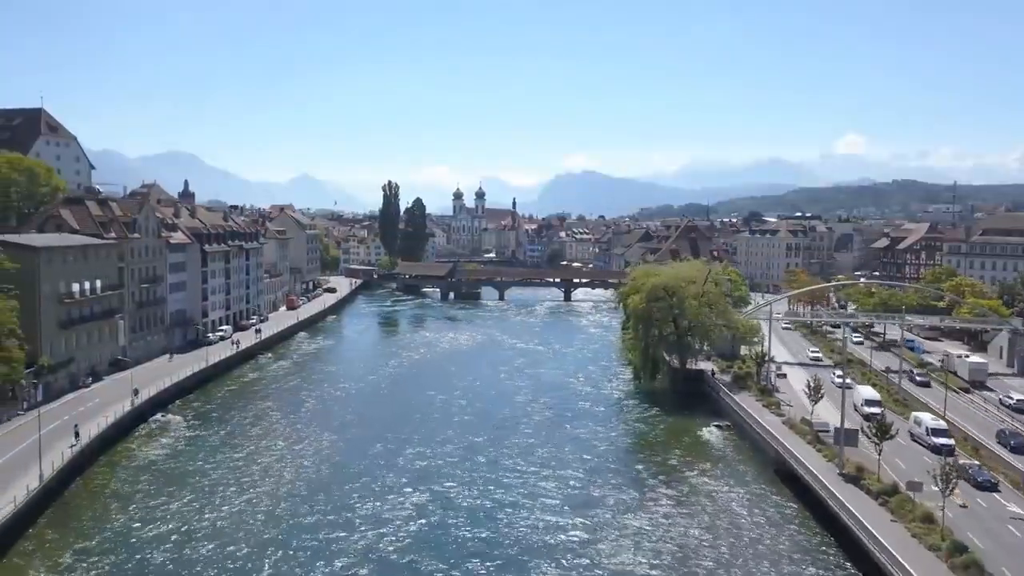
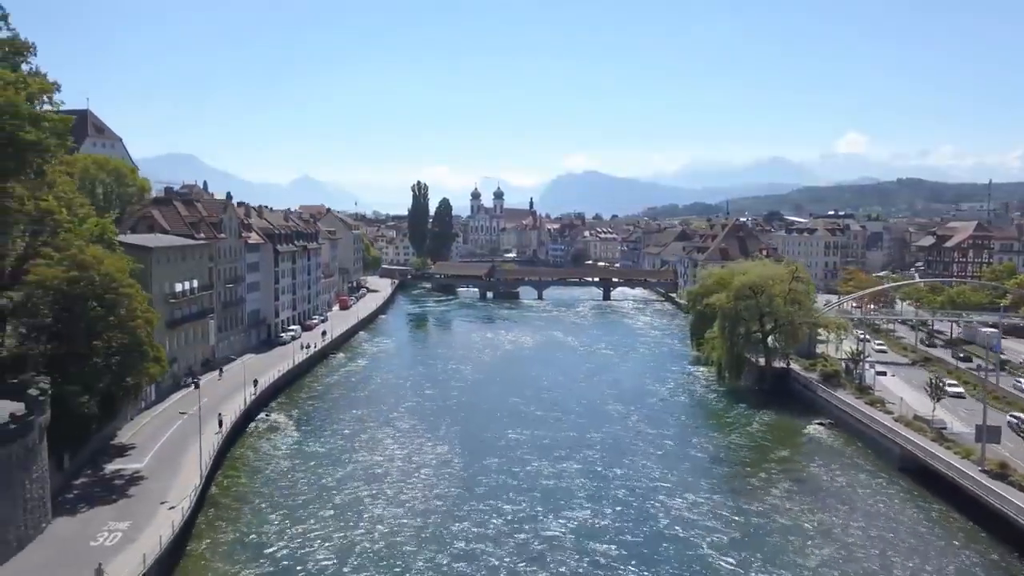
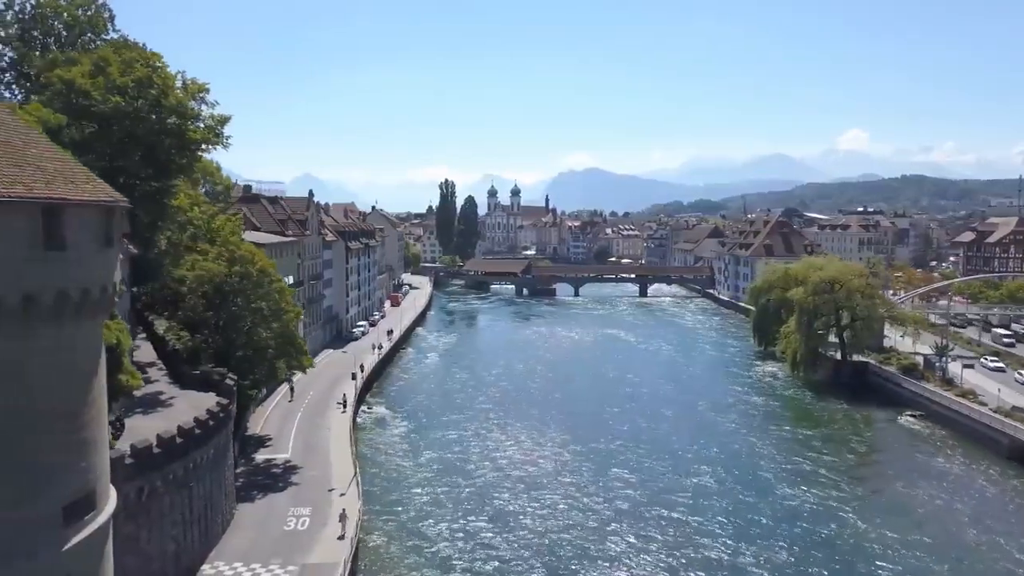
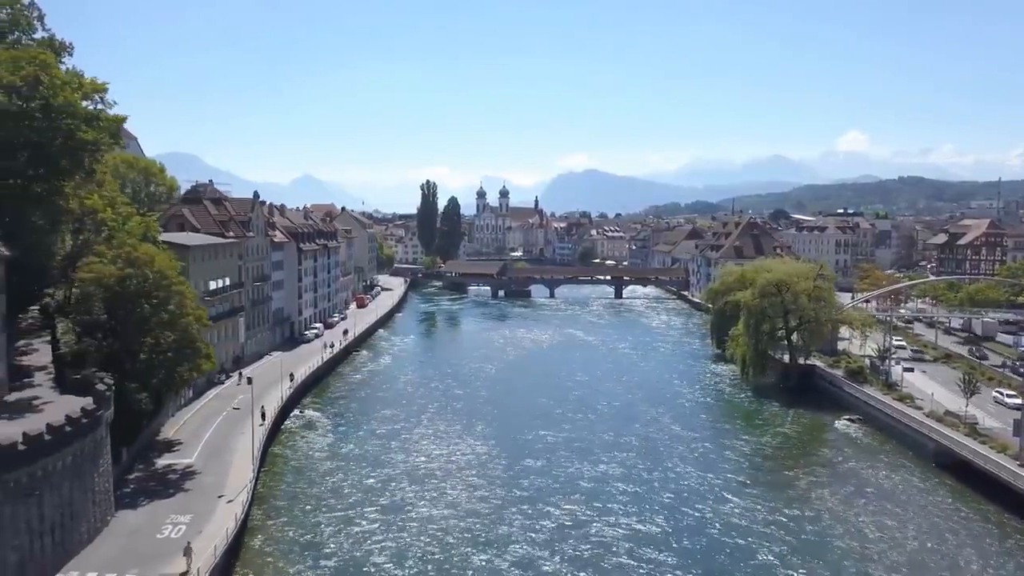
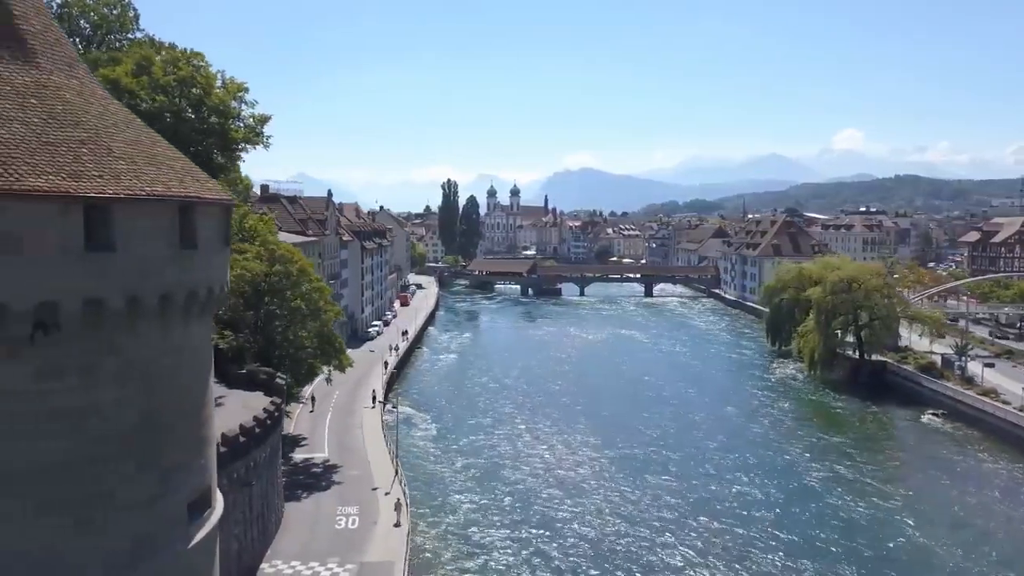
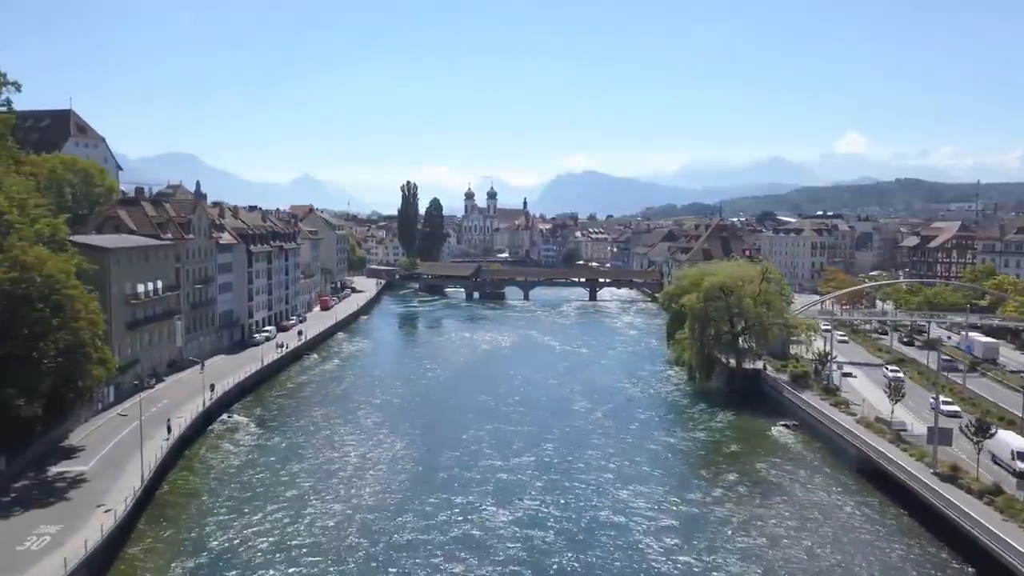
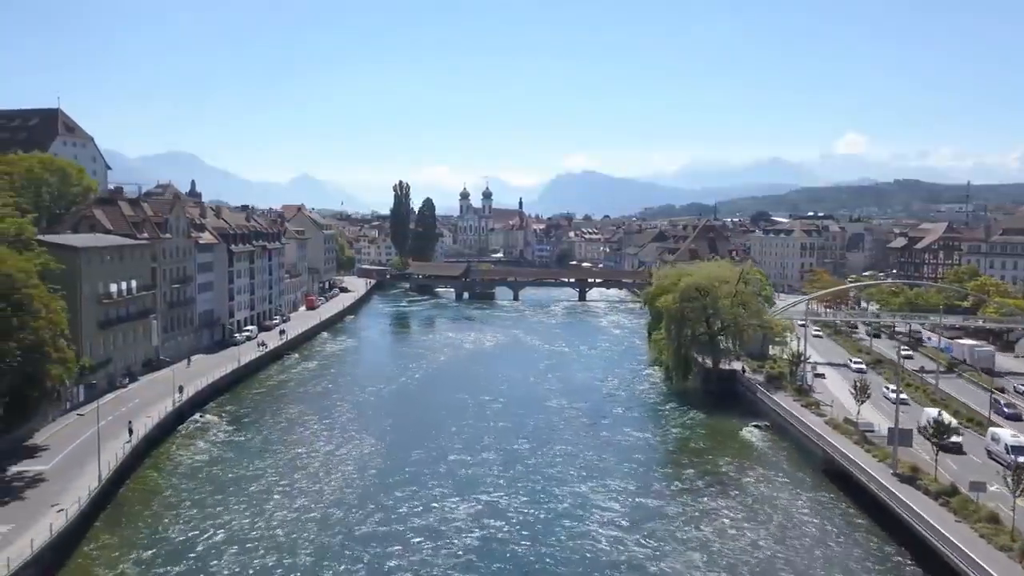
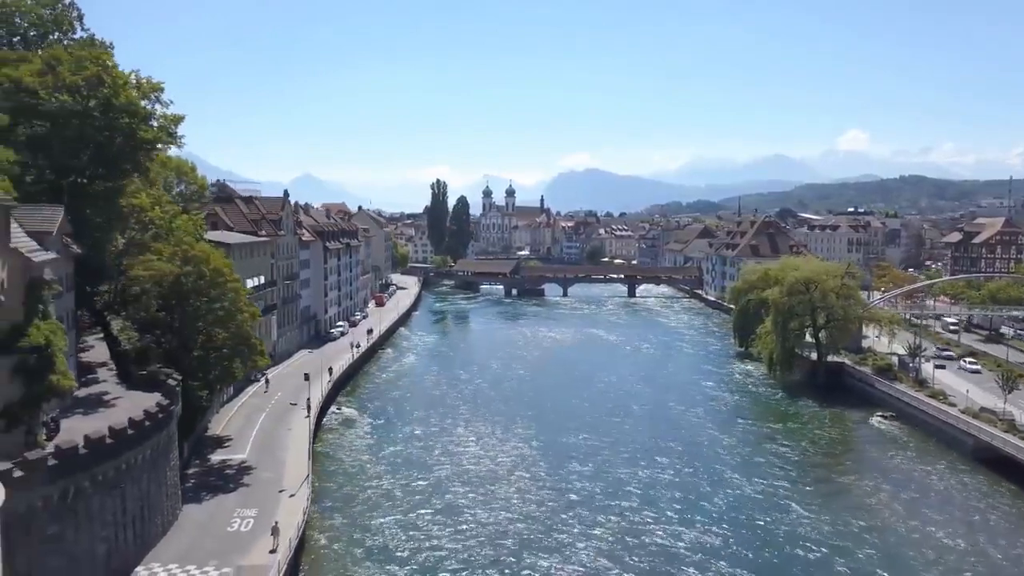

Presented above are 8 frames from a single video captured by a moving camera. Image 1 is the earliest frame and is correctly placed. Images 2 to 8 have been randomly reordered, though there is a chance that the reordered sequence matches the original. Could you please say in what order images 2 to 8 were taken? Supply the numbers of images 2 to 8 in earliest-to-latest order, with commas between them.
7, 6, 2, 4, 8, 3, 5
